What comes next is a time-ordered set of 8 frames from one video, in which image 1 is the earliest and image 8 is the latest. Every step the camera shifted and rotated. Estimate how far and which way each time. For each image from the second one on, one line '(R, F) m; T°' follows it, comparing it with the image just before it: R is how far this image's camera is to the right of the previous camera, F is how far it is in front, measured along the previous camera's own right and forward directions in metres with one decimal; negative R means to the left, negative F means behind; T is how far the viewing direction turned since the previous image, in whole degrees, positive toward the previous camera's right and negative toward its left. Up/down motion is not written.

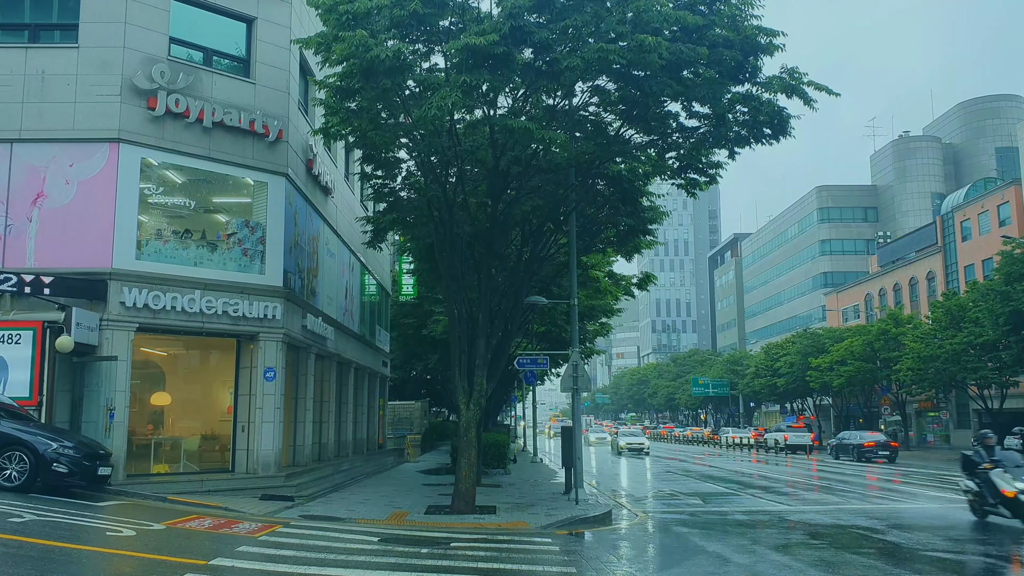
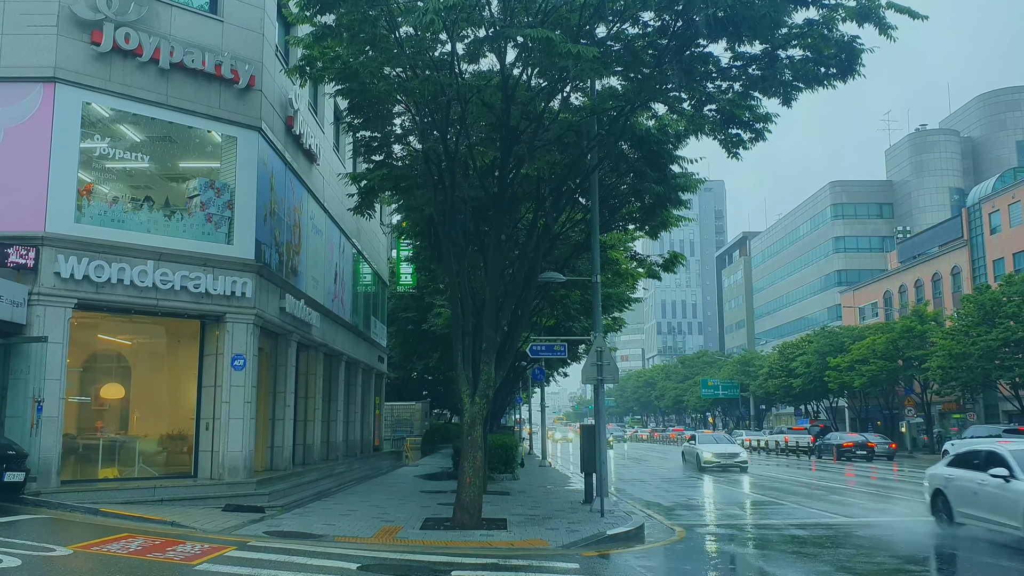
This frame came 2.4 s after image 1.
(-0.2, +2.9) m; 0°
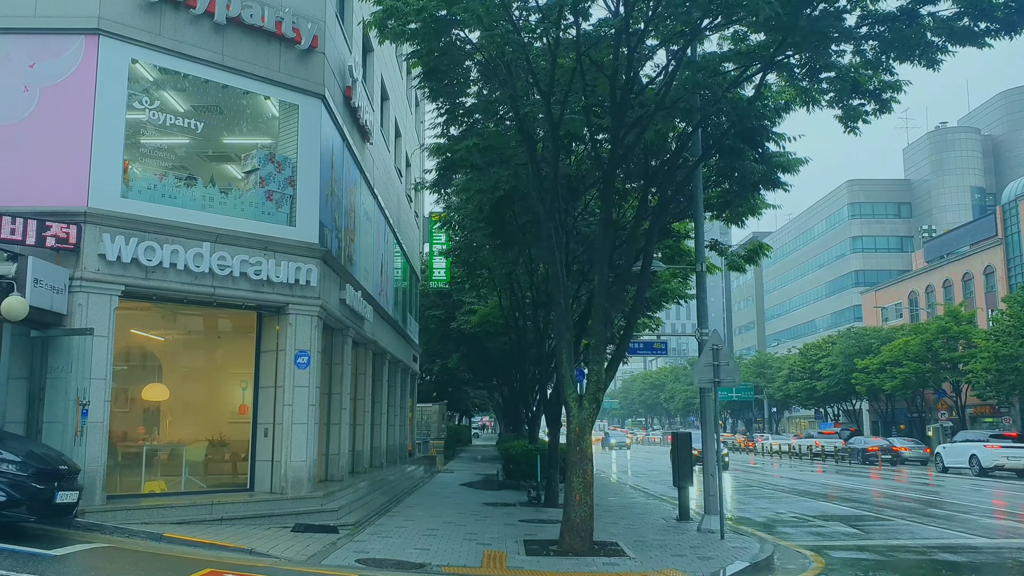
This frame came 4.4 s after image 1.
(-1.6, +1.9) m; 0°
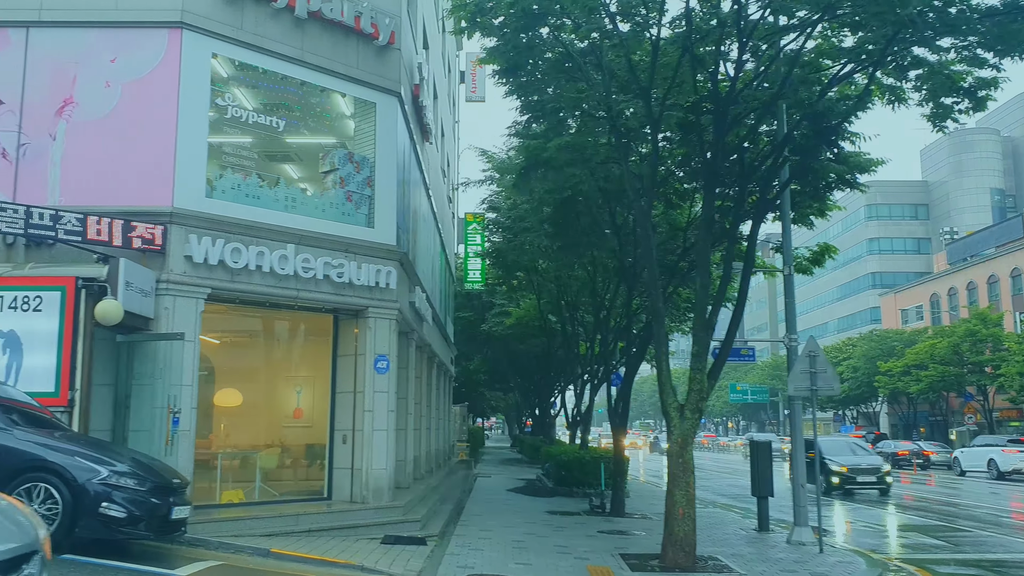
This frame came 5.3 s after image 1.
(-1.3, +0.4) m; 0°
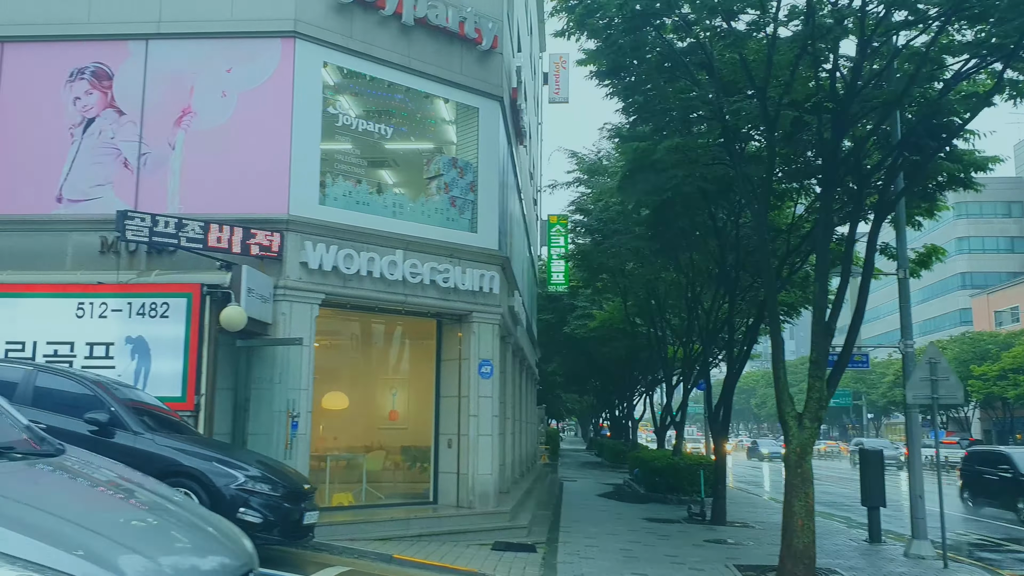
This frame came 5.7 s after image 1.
(-0.5, +0.1) m; -4°
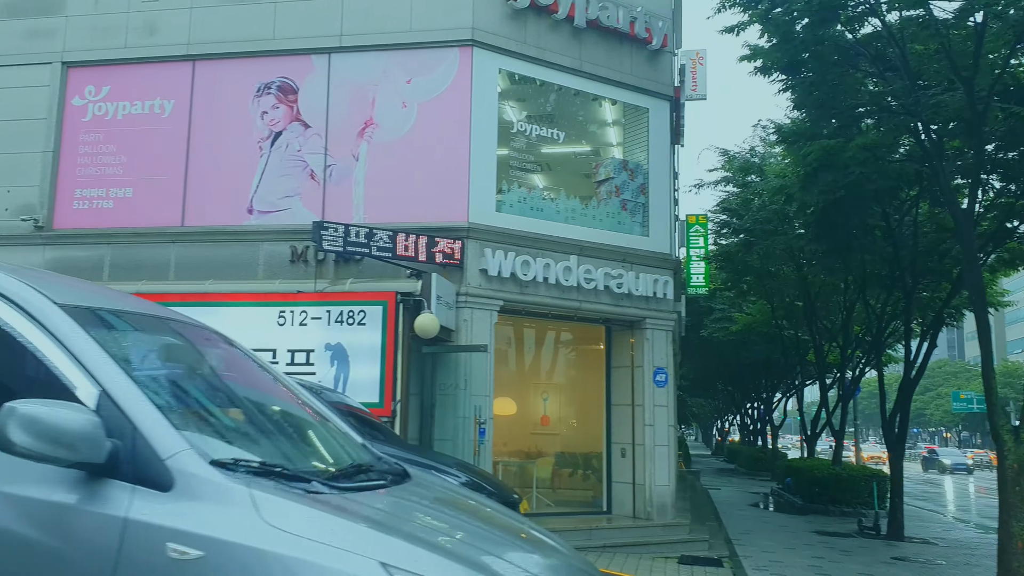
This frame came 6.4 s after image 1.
(-0.9, +0.1) m; -7°
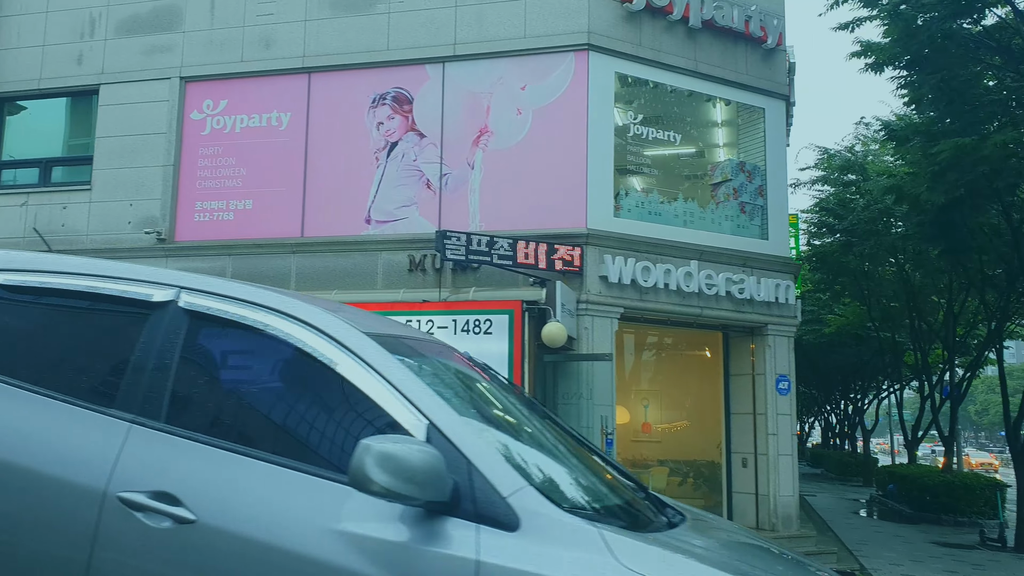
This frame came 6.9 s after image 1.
(-0.8, +0.1) m; -4°
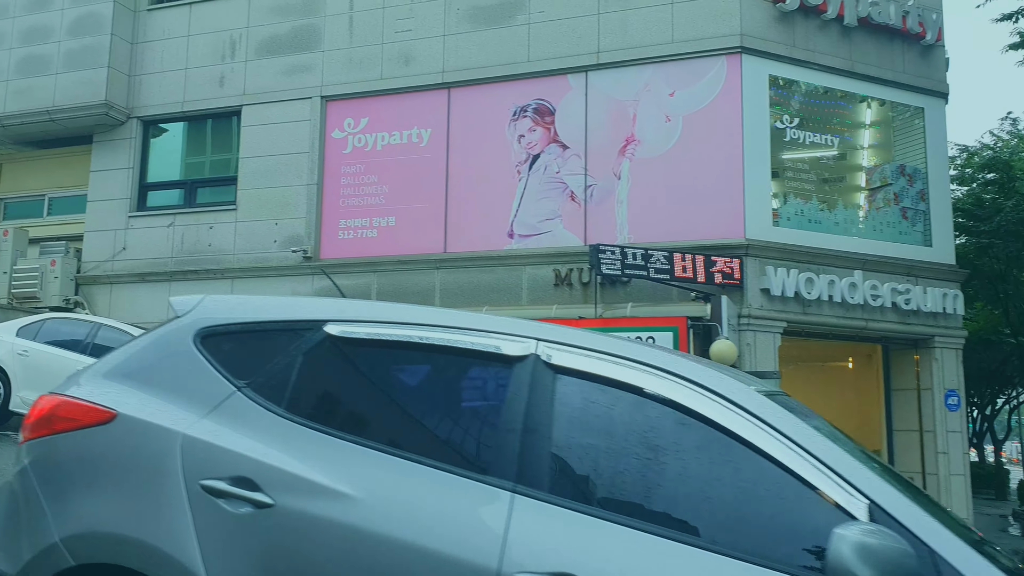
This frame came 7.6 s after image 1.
(-0.9, +0.2) m; -5°
